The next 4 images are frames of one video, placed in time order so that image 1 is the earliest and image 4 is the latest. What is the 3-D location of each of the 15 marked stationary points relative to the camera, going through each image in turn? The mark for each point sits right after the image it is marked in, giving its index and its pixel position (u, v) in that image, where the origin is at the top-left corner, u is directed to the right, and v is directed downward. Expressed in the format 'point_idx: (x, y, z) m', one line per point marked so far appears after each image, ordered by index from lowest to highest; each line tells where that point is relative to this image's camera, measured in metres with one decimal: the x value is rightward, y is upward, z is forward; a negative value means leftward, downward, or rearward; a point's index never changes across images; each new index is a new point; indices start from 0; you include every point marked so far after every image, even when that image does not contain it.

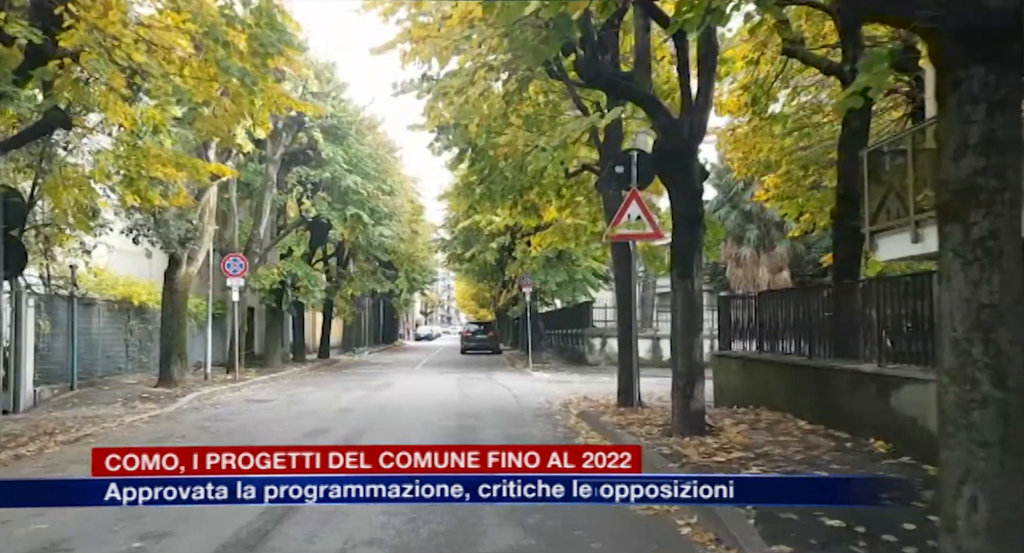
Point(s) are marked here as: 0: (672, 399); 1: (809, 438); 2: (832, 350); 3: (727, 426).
0: (+2.1, -1.6, +10.4) m
1: (+3.6, -2.0, +9.8) m
2: (+4.5, -1.0, +11.4) m
3: (+2.9, -2.0, +10.8) m
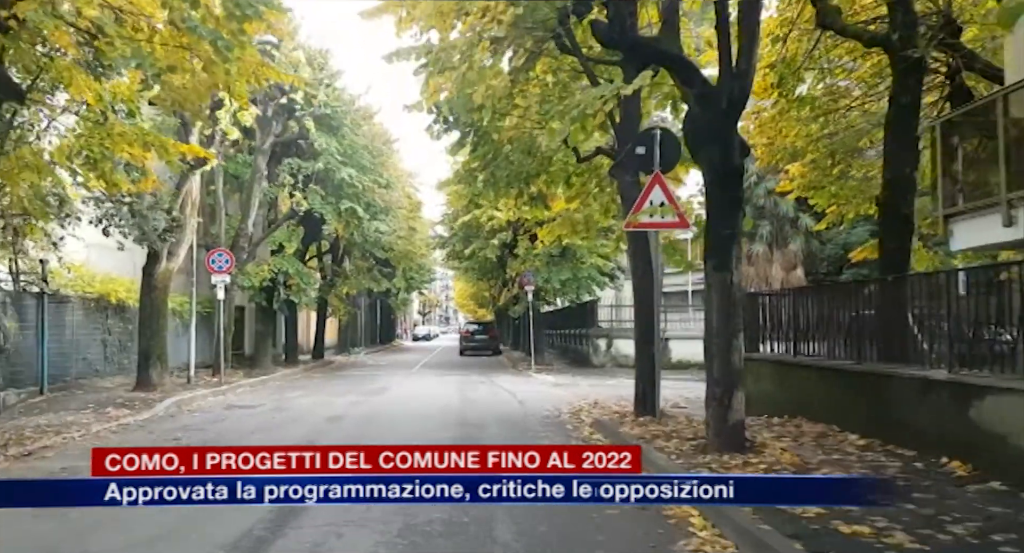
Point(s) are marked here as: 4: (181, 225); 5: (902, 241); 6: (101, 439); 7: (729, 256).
0: (+2.2, -1.5, +9.0) m
1: (+3.7, -1.9, +8.5) m
2: (+4.6, -0.9, +10.0) m
3: (+3.0, -1.9, +9.4) m
4: (-7.8, +1.2, +19.1) m
5: (+5.5, +0.5, +11.5) m
6: (-6.7, -2.6, +13.2) m
7: (+2.4, +0.2, +8.9) m
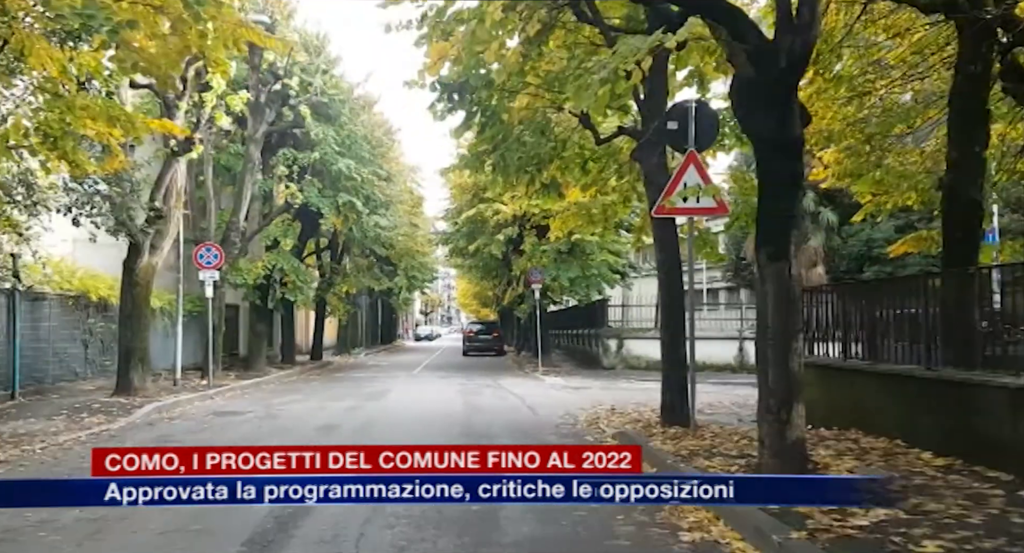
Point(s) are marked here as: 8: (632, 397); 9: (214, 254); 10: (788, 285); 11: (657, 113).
0: (+2.3, -1.4, +7.7) m
1: (+3.9, -1.8, +7.1) m
2: (+4.8, -0.9, +8.6) m
3: (+3.2, -1.8, +8.1) m
4: (-7.6, +1.3, +17.7) m
5: (+5.7, +0.6, +10.1) m
6: (-6.5, -2.5, +11.9) m
7: (+2.6, +0.3, +7.6) m
8: (+2.9, -2.9, +19.4) m
9: (-7.4, +0.5, +20.0) m
10: (+2.6, -0.1, +7.5) m
11: (+2.1, +2.4, +11.9) m
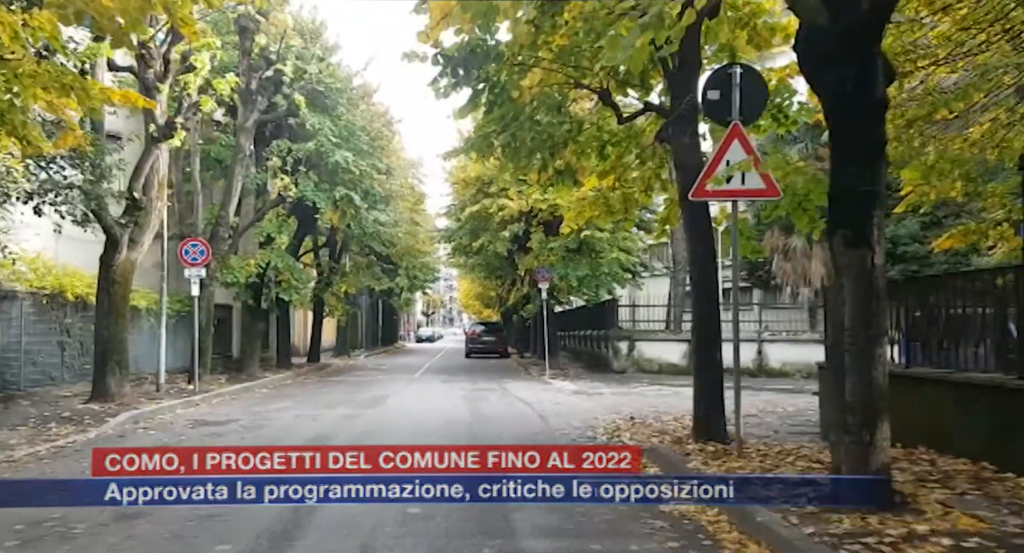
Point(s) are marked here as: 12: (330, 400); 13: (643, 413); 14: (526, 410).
0: (+2.5, -1.3, +6.3) m
1: (+4.1, -1.7, +5.7) m
2: (+5.0, -0.8, +7.3) m
3: (+3.3, -1.8, +6.7) m
4: (-7.4, +1.4, +16.4) m
5: (+5.9, +0.6, +8.7) m
6: (-6.4, -2.5, +10.5) m
7: (+2.7, +0.4, +6.2) m
8: (+3.1, -2.8, +18.1) m
9: (-7.2, +0.6, +18.6) m
10: (+2.7, 0.0, +6.2) m
11: (+2.3, +2.5, +10.5) m
12: (-4.2, -2.9, +18.7) m
13: (+2.5, -2.6, +15.5) m
14: (+0.3, -2.6, +15.9) m
